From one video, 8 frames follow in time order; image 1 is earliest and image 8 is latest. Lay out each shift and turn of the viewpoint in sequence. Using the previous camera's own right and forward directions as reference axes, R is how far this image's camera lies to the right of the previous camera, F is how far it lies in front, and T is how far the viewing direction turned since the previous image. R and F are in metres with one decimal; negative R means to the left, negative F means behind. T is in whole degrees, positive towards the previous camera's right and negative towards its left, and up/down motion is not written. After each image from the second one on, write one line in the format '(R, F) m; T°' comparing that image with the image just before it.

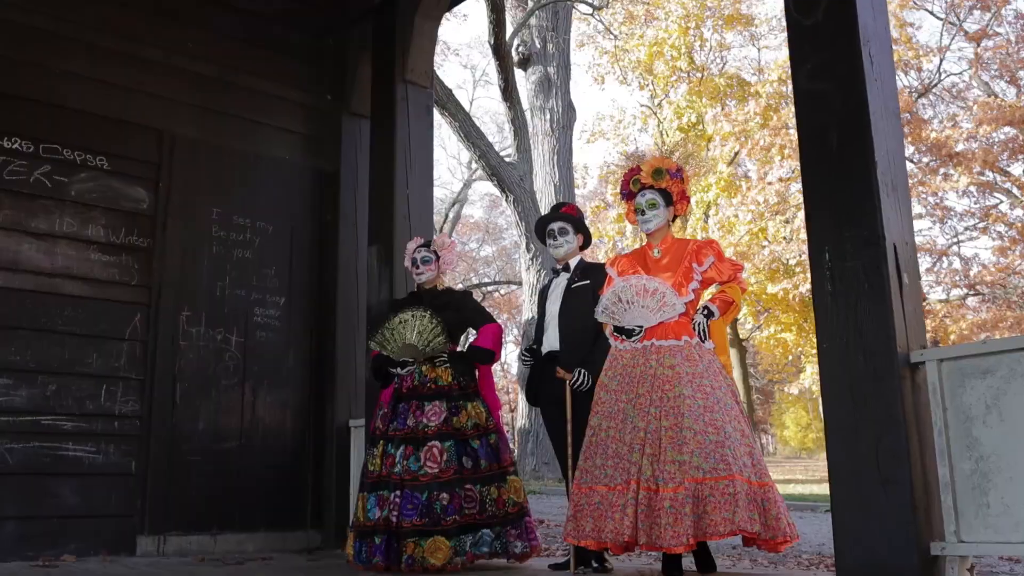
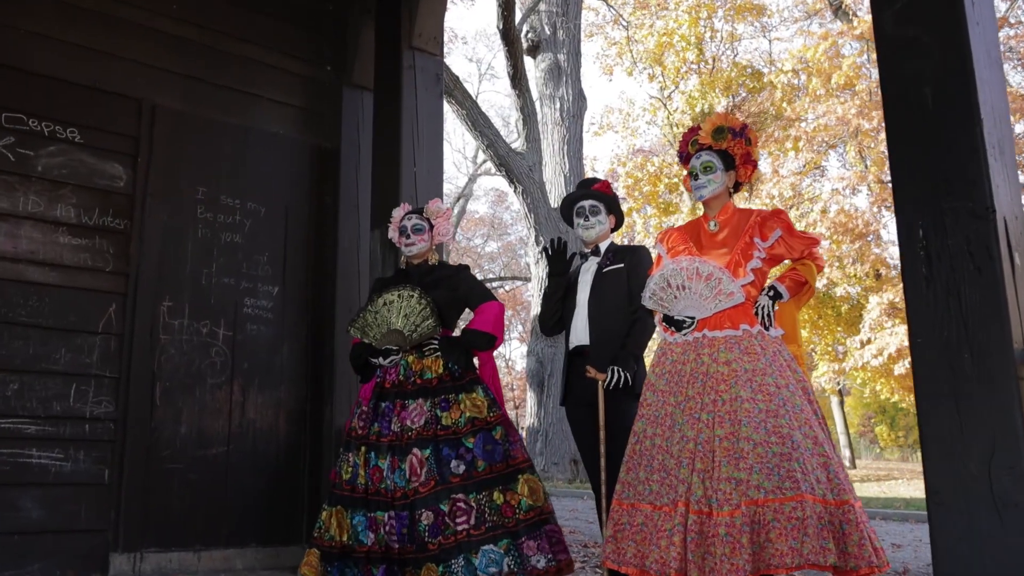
(-0.1, +0.5) m; 0°
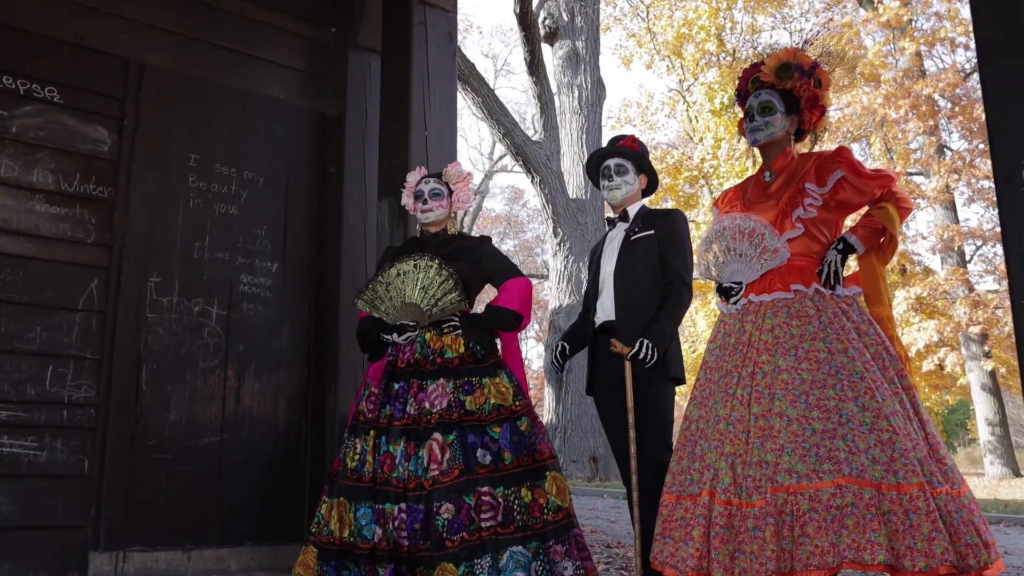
(0.0, +0.4) m; -1°
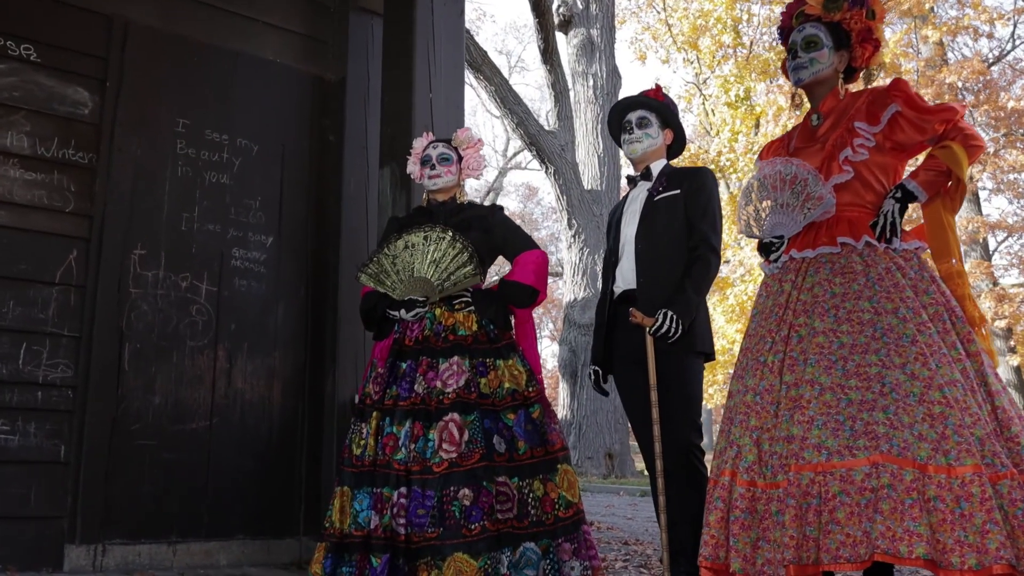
(0.0, +0.3) m; -1°
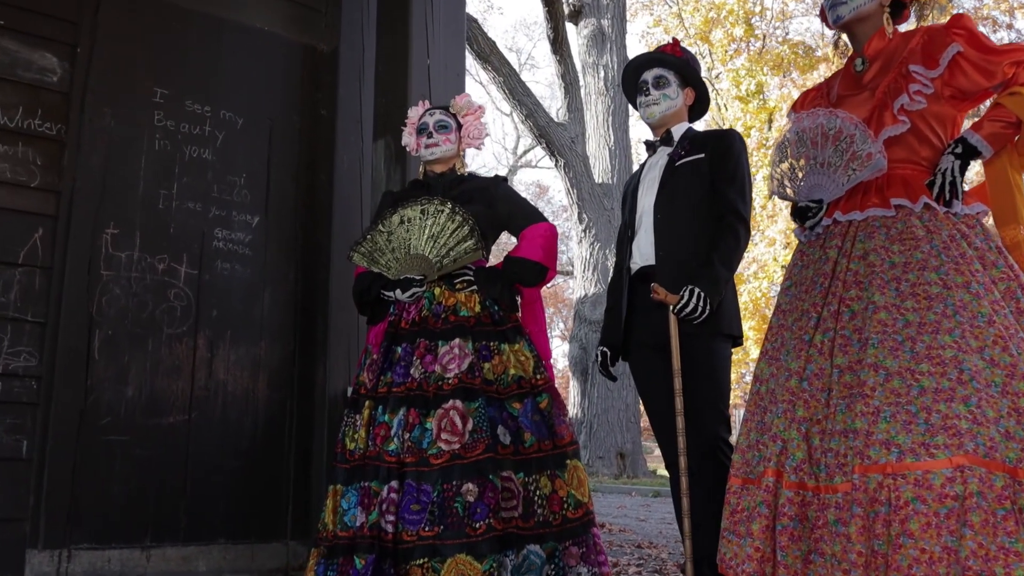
(0.0, +0.3) m; -1°
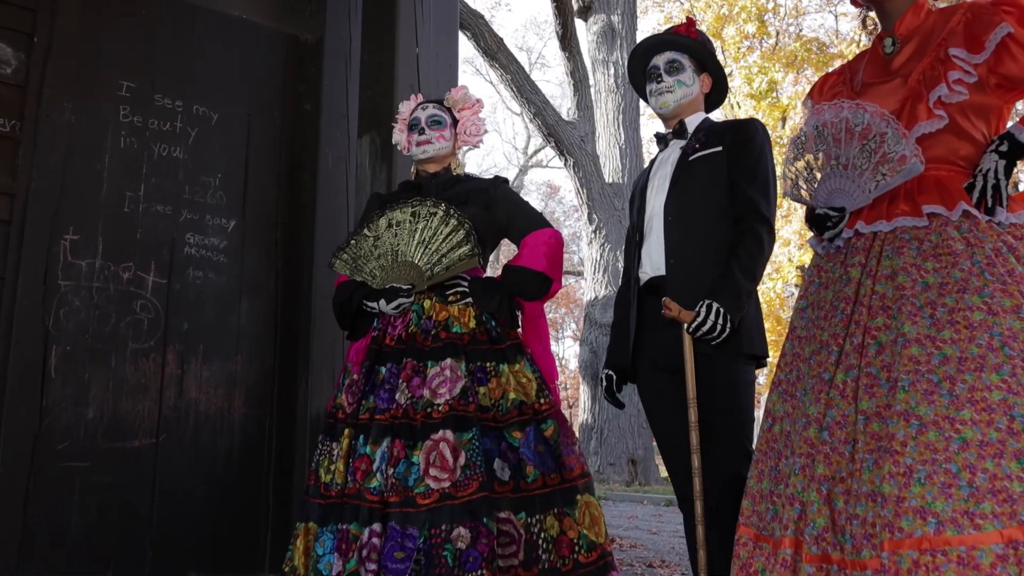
(0.0, +0.3) m; -1°
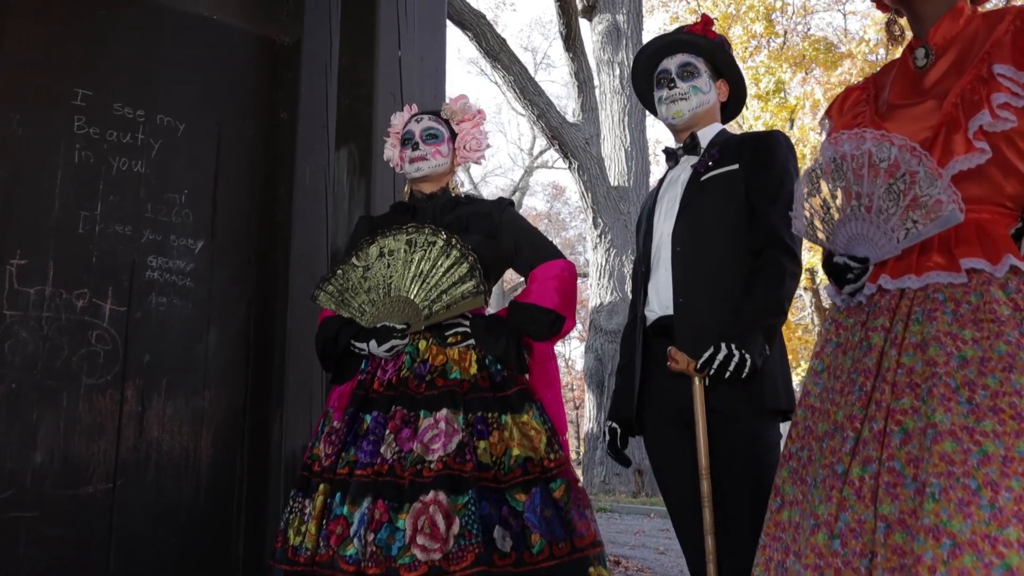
(0.0, +0.3) m; 0°
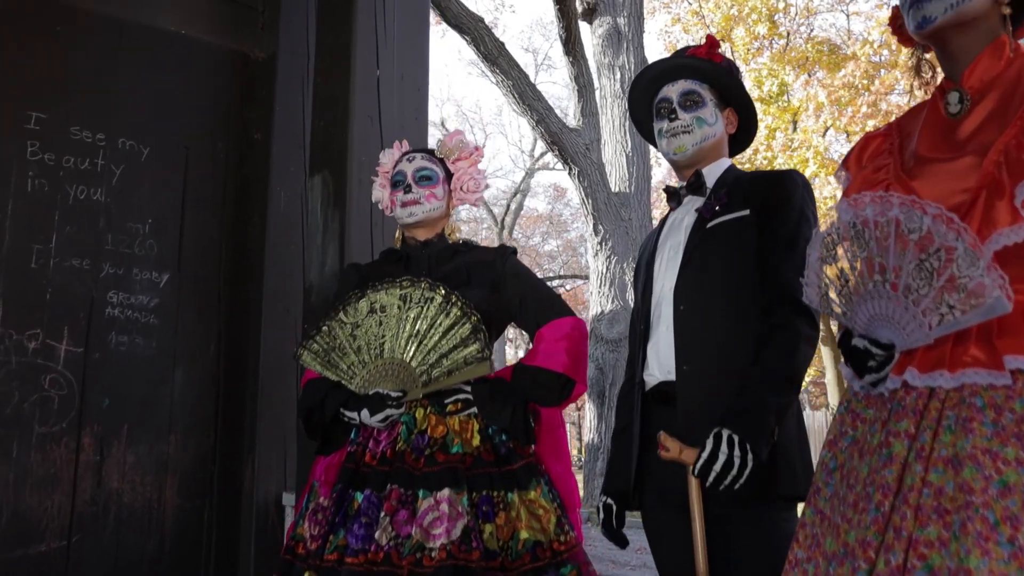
(0.0, +0.2) m; 0°
